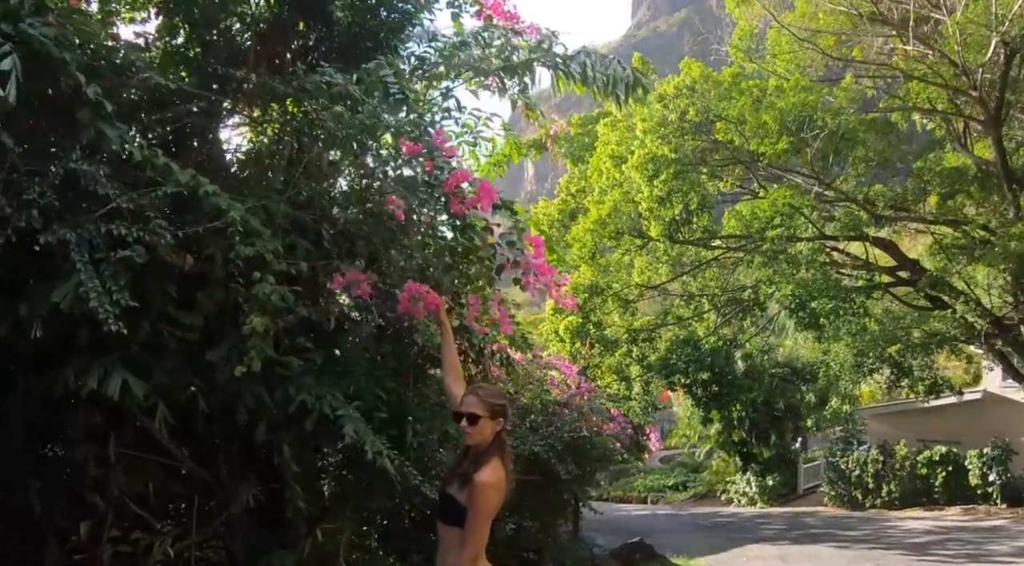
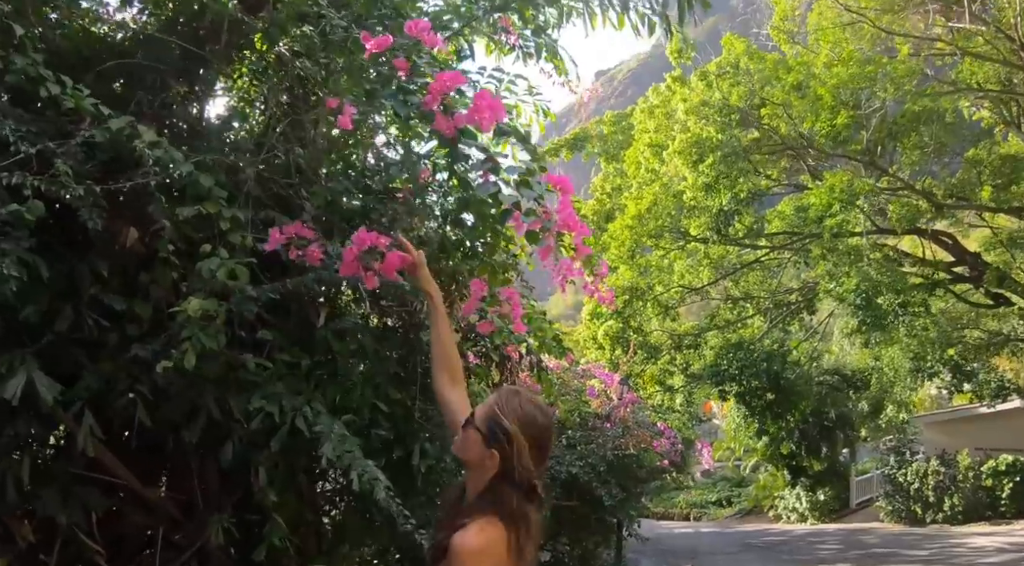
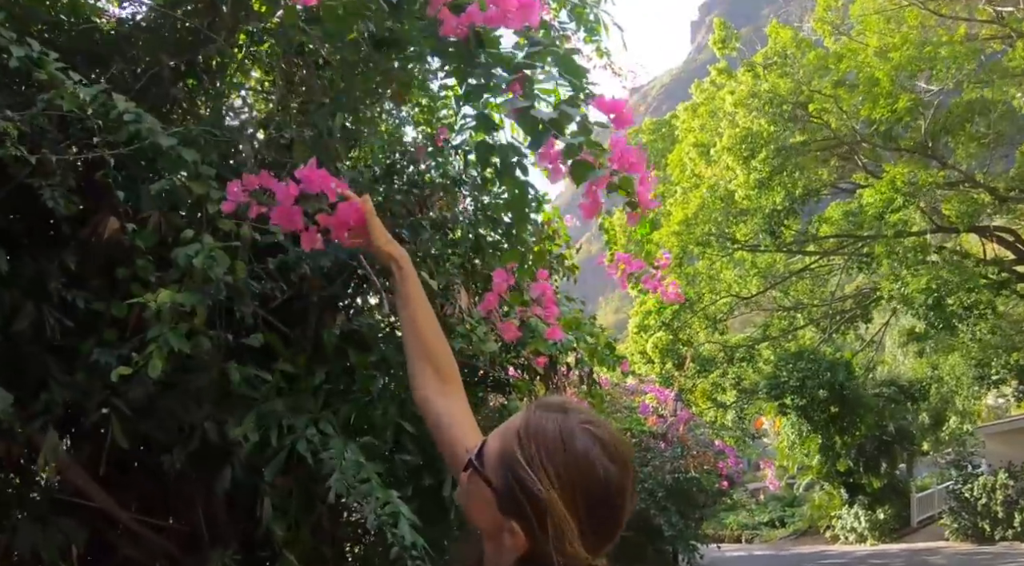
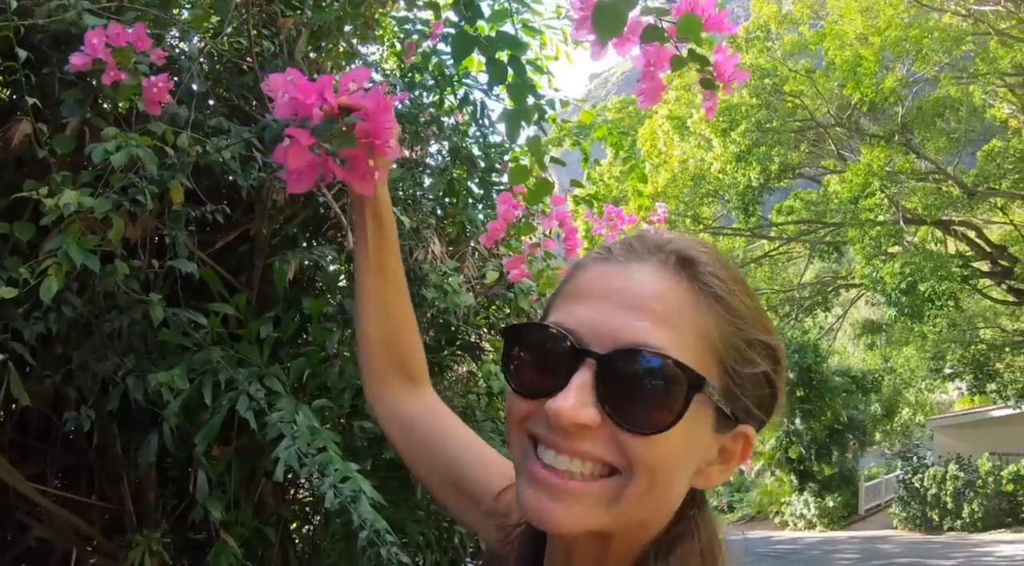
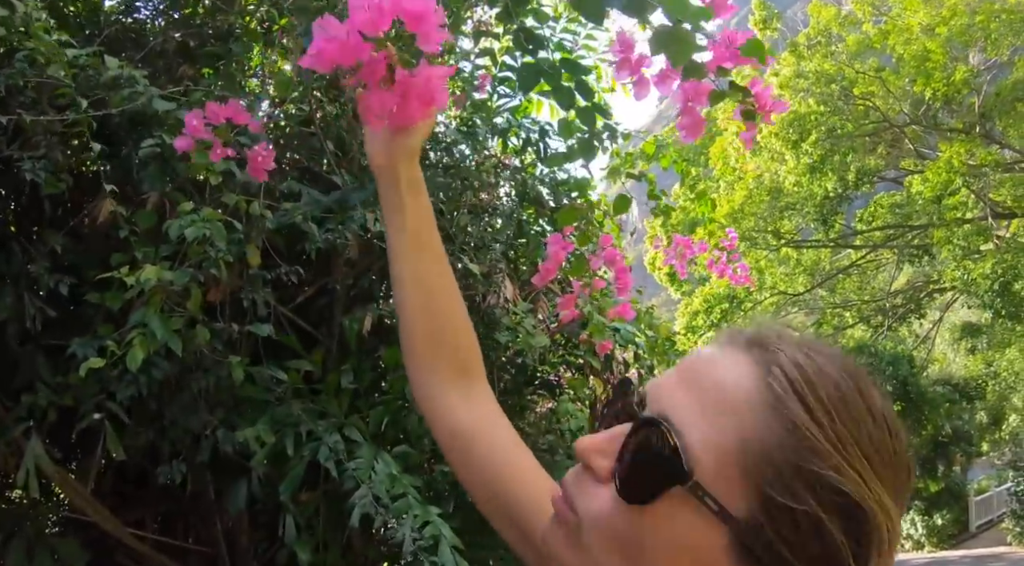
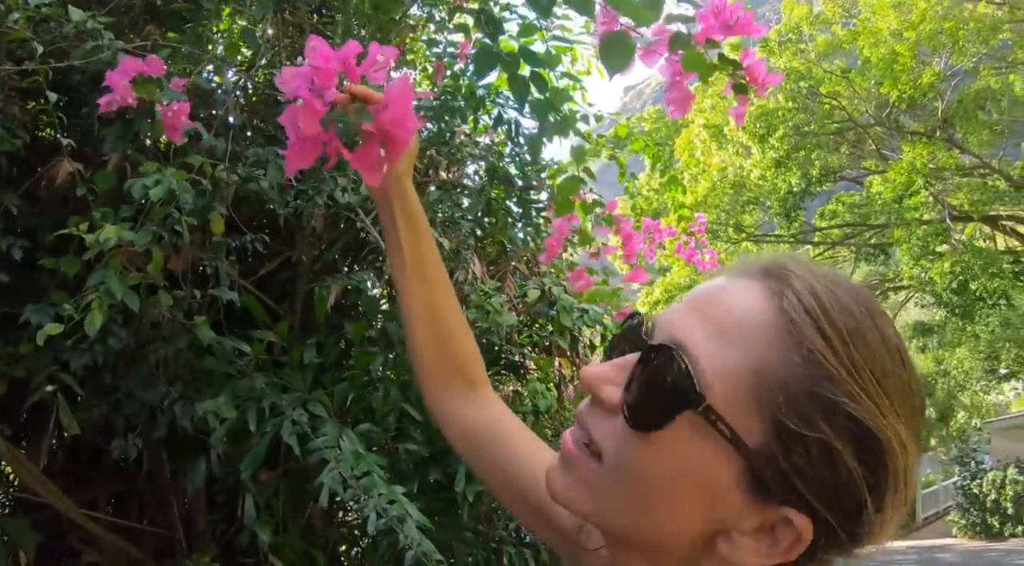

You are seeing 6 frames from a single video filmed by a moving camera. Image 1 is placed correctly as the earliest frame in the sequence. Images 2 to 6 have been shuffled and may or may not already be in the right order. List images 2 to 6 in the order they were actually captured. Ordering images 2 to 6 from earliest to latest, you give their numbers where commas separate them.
2, 3, 5, 6, 4
